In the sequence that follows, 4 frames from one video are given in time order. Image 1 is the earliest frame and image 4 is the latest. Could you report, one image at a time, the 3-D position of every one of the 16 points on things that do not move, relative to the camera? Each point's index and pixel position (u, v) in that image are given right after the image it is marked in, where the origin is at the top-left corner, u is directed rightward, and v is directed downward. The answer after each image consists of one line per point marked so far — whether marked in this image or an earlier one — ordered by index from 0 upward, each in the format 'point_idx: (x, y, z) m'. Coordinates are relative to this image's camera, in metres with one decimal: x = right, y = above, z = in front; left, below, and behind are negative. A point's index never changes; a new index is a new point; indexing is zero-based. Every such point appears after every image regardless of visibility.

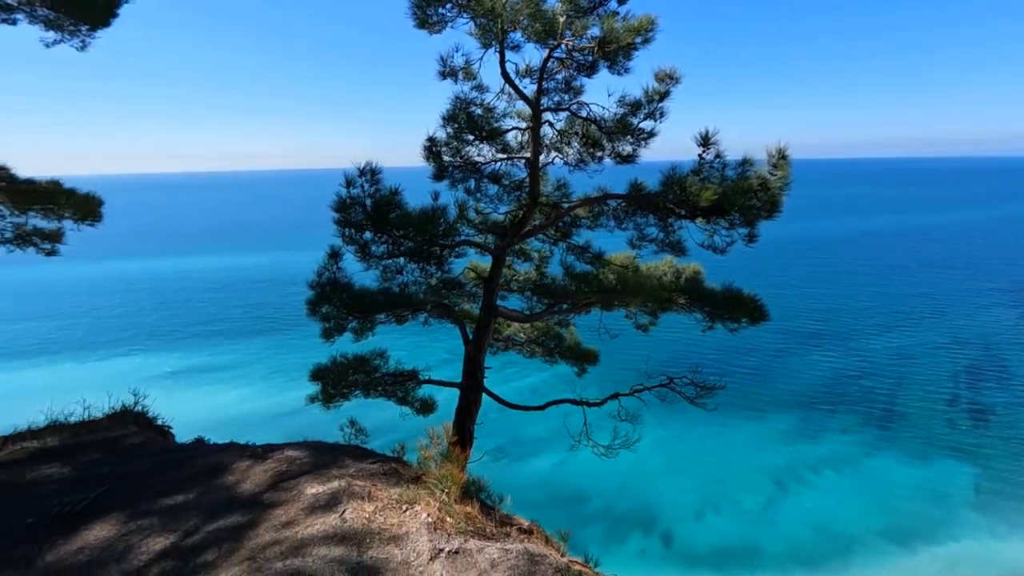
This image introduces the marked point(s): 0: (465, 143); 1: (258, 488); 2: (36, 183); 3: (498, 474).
0: (-0.6, +1.7, +6.4) m
1: (-1.4, -1.1, +2.9) m
2: (-6.9, +1.5, +7.7) m
3: (-0.4, -6.8, +19.7) m
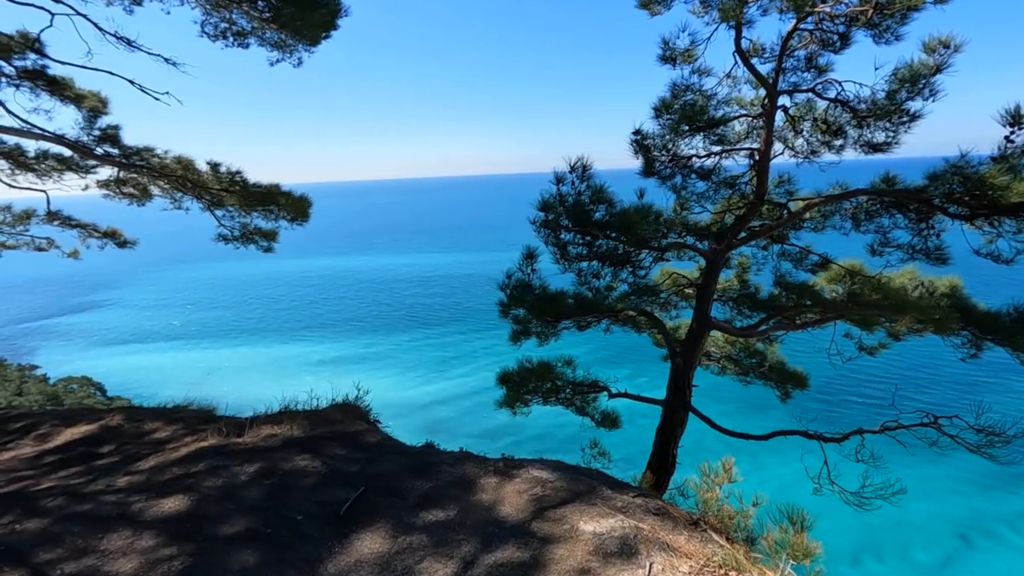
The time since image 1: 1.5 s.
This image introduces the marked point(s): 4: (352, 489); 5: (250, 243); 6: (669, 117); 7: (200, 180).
0: (+1.8, +1.6, +5.8) m
1: (0.0, -1.1, +2.6) m
2: (-4.1, +1.7, +8.6) m
3: (+4.8, -7.1, +18.6) m
4: (-0.9, -1.1, +3.0) m
5: (-4.5, +0.8, +9.3) m
6: (+1.6, +1.8, +5.7) m
7: (-5.1, +1.7, +8.7) m
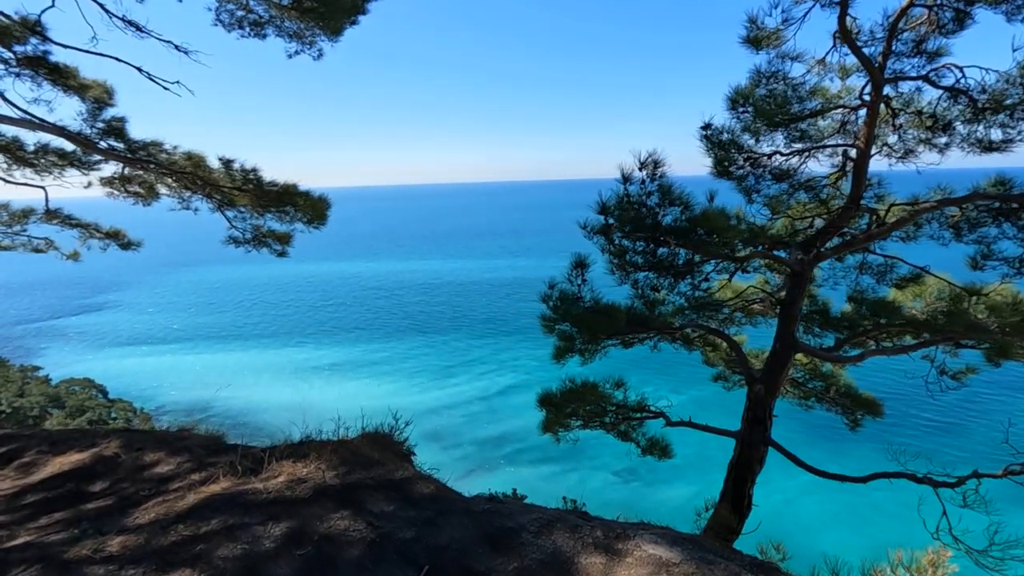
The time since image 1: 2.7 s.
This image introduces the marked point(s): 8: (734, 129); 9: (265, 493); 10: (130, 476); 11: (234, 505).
0: (+2.3, +1.5, +5.1) m
1: (+0.5, -1.2, +1.9) m
2: (-3.5, +1.5, +7.9) m
3: (+5.3, -7.4, +17.8) m
4: (-0.4, -1.2, +2.3) m
5: (-4.0, +0.7, +8.6) m
6: (+2.2, +1.7, +5.0) m
7: (-4.5, +1.7, +8.0) m
8: (+2.1, +1.5, +5.2) m
9: (-1.4, -1.2, +3.1) m
10: (-2.8, -1.4, +3.9) m
11: (-1.5, -1.2, +3.0) m
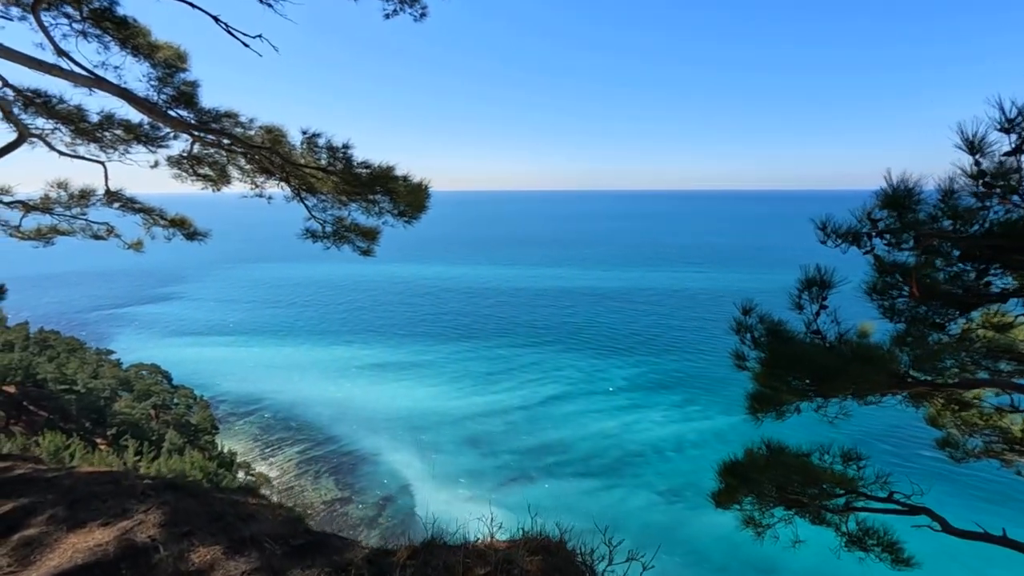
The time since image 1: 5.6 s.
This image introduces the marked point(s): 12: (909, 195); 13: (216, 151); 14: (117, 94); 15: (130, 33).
0: (+3.8, +1.2, +3.2) m
1: (+1.6, -1.3, +0.1) m
2: (-1.8, +1.5, +6.5) m
3: (+7.4, -8.1, +15.4) m
4: (+0.7, -1.3, +0.6) m
5: (-2.2, +0.6, +7.2) m
6: (+3.6, +1.4, +3.1) m
7: (-2.8, +1.6, +6.7) m
8: (+3.6, +1.3, +3.3) m
9: (-0.3, -1.3, +1.5) m
10: (-1.6, -1.4, +2.4) m
11: (-0.4, -1.3, +1.4) m
12: (+2.4, +0.6, +3.3) m
13: (-4.0, +1.9, +7.3) m
14: (-4.6, +2.2, +6.1) m
15: (-4.8, +3.2, +6.7) m
